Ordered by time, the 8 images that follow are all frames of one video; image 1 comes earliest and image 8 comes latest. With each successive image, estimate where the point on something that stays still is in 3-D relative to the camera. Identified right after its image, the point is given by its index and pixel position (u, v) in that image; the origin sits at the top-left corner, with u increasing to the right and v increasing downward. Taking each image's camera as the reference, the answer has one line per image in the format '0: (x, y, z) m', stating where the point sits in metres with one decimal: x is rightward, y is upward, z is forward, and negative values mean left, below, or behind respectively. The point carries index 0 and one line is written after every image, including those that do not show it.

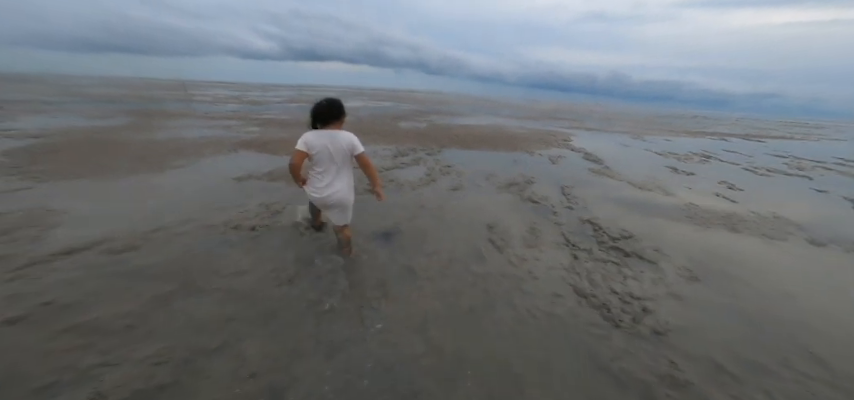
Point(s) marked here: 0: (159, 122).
0: (-13.3, +4.0, +15.2) m
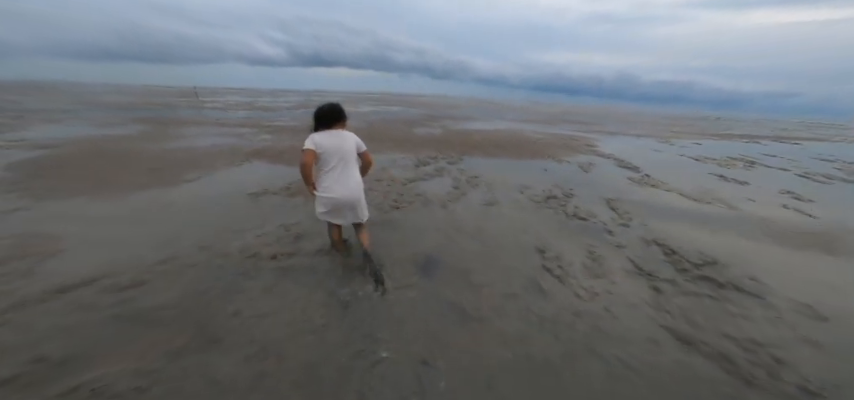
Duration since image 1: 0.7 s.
0: (-12.6, +3.4, +14.9) m
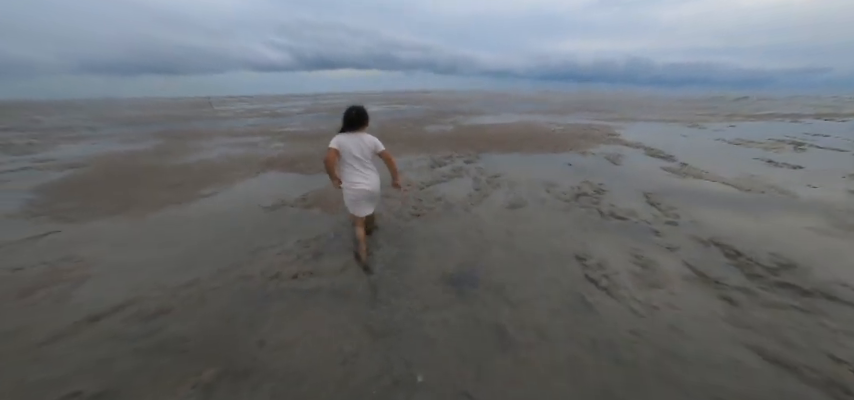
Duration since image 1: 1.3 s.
0: (-12.0, +2.8, +15.0) m
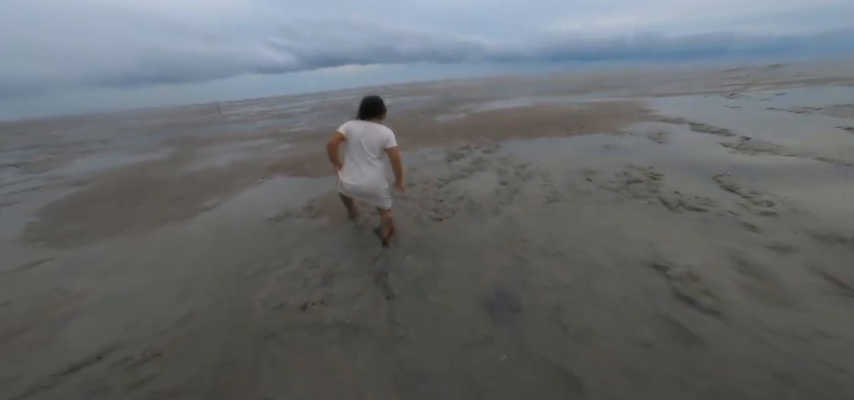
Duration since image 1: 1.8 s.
0: (-11.4, +2.3, +14.5) m
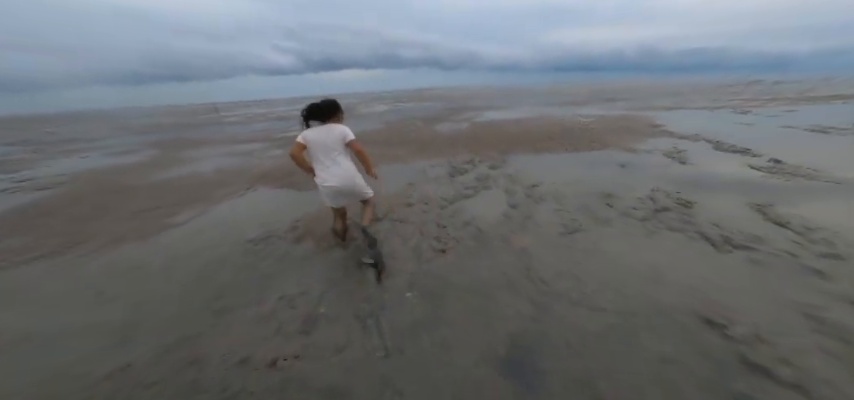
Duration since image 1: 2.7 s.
0: (-11.5, +2.0, +13.8) m
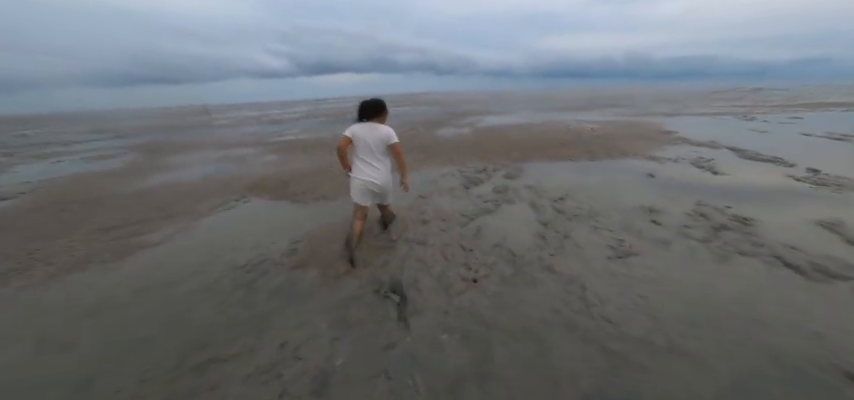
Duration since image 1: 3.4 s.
0: (-11.4, +1.6, +12.8) m
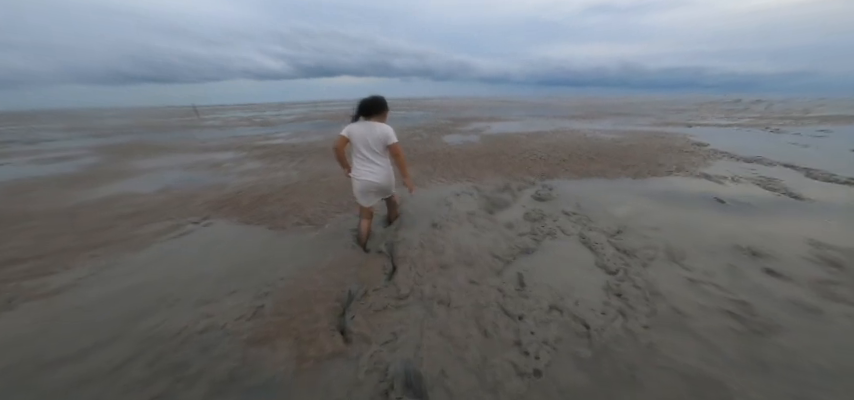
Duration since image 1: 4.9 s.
0: (-11.3, +1.2, +11.2) m
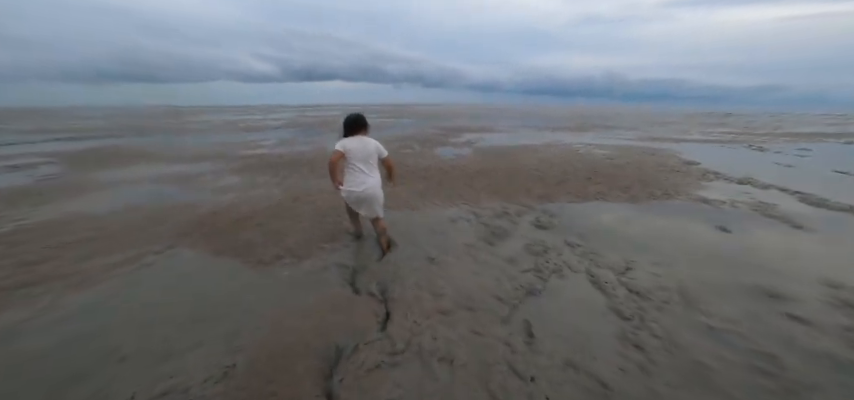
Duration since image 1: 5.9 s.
0: (-11.6, +0.7, +10.4) m
